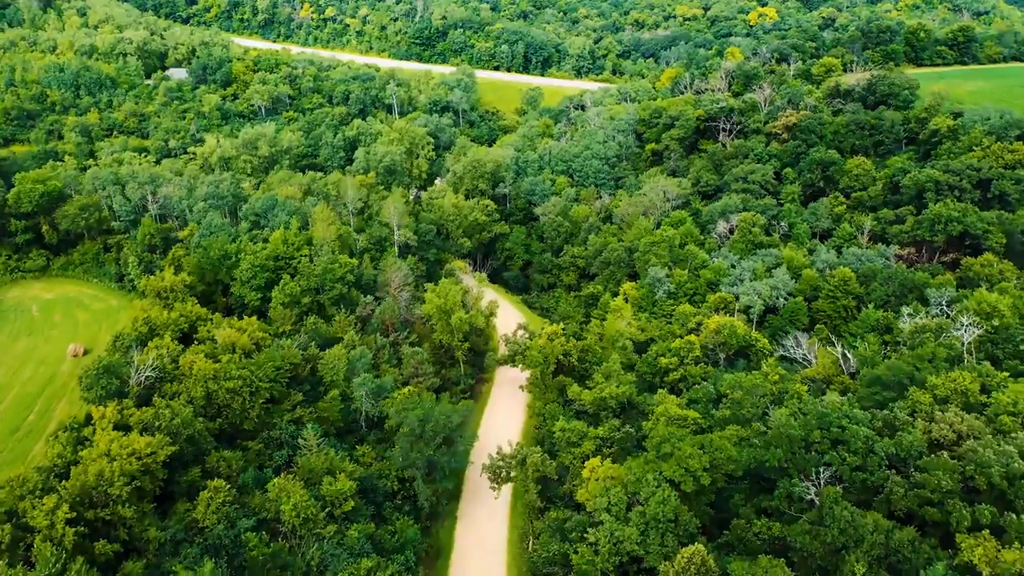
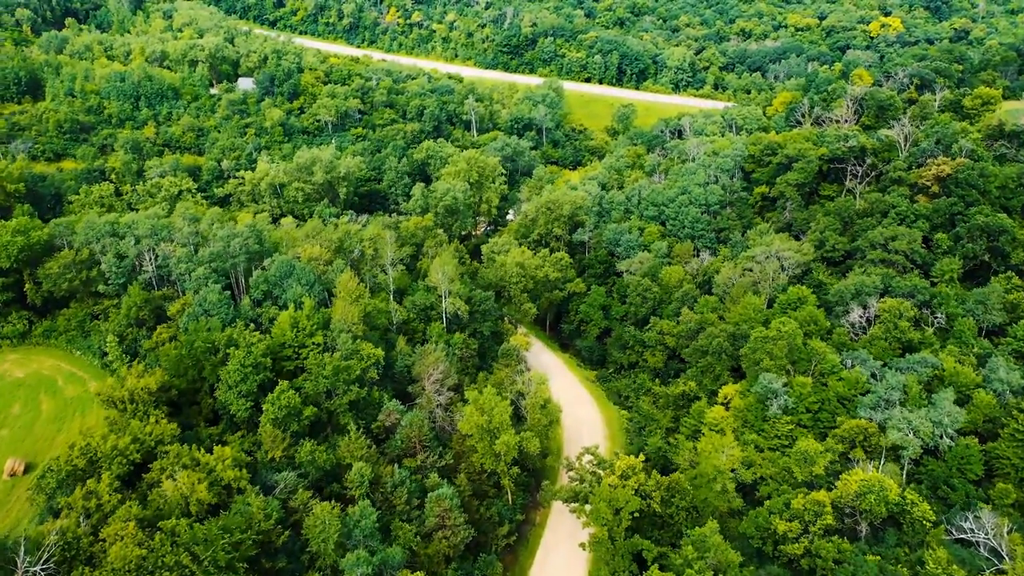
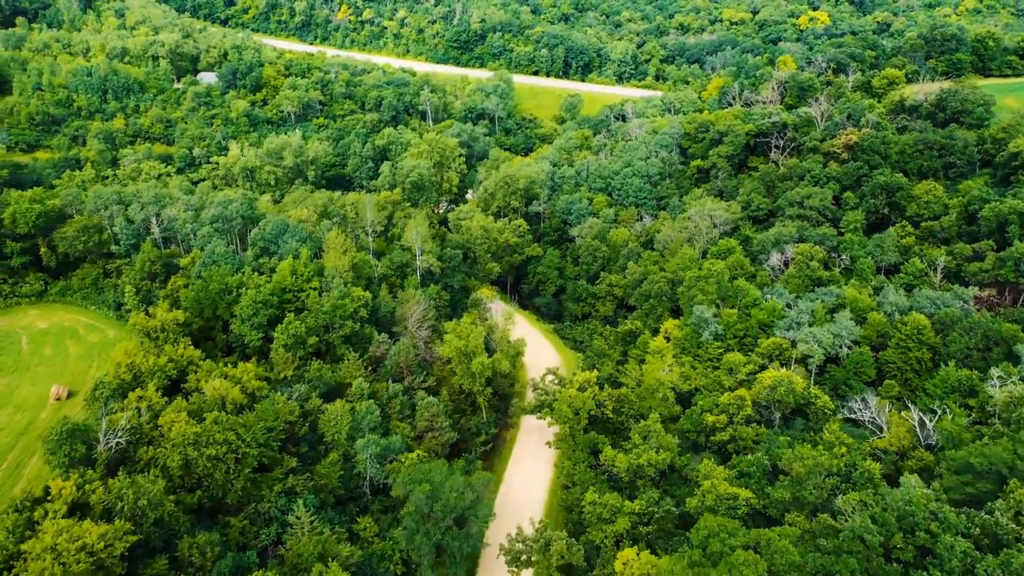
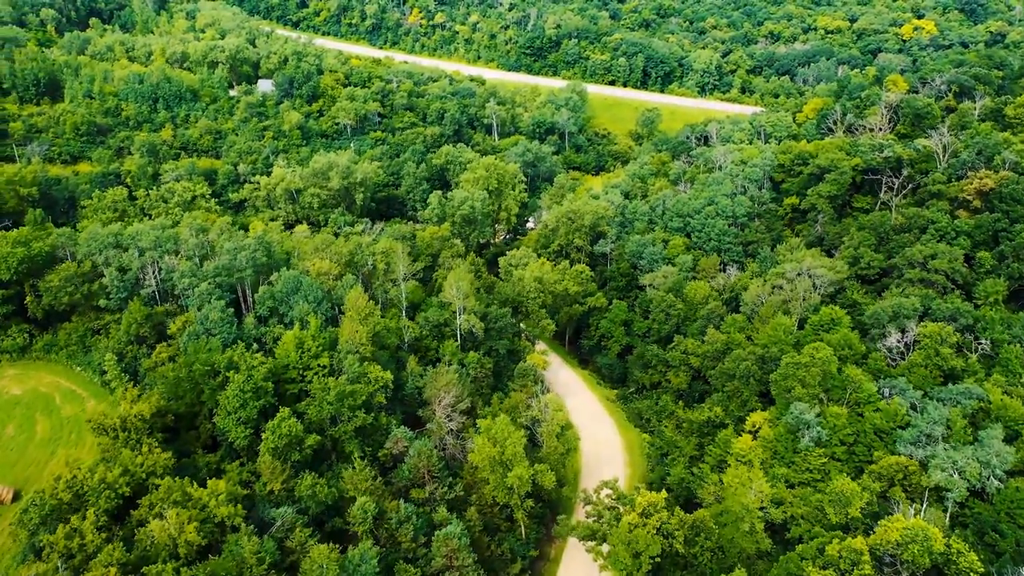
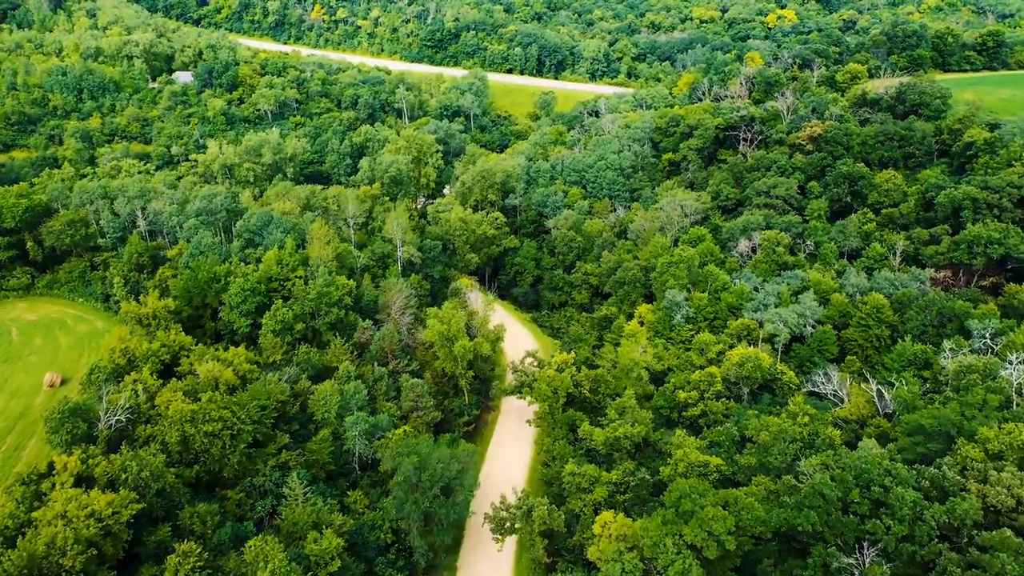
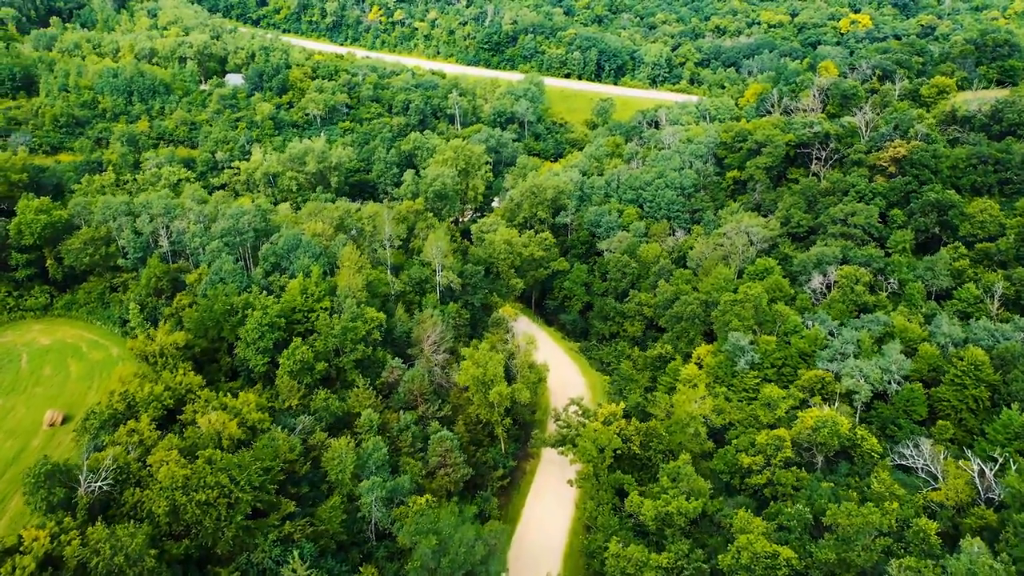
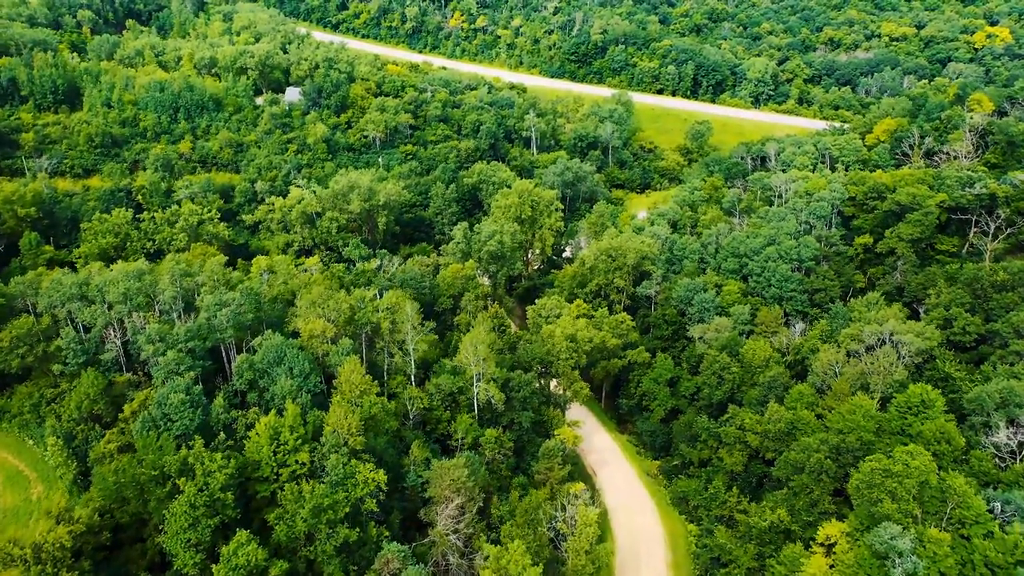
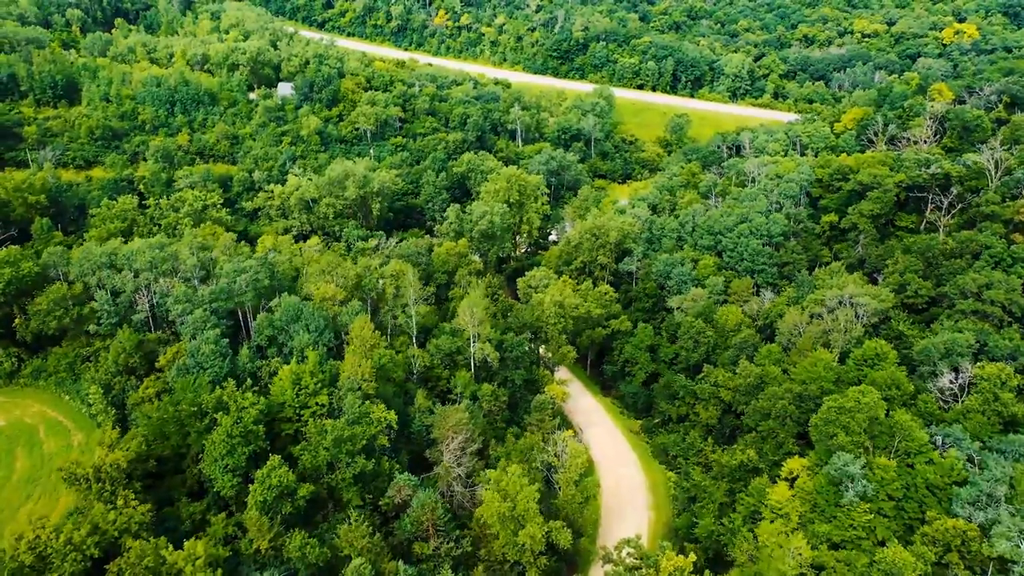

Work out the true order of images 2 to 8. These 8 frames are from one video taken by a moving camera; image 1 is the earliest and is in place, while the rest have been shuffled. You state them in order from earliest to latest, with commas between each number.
5, 3, 6, 2, 4, 8, 7
